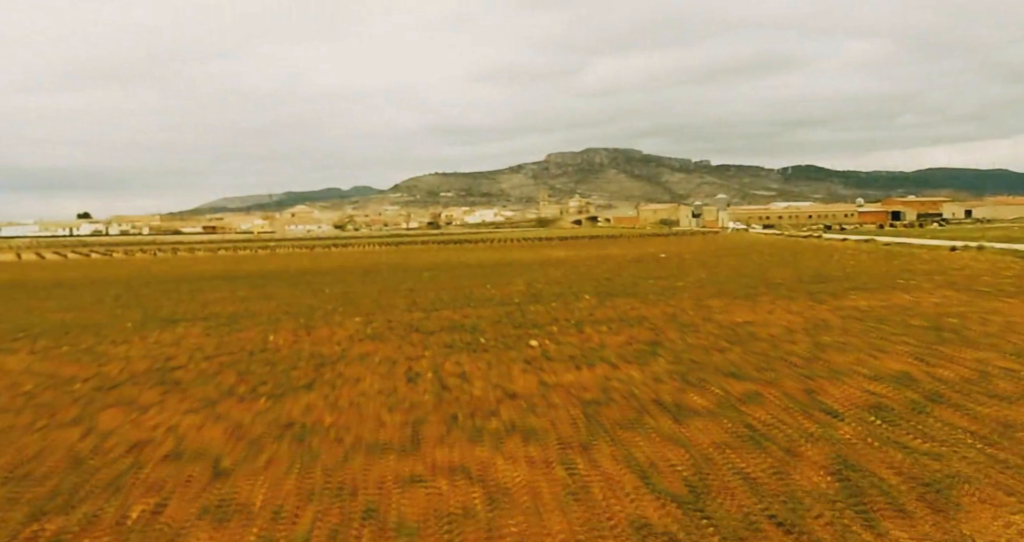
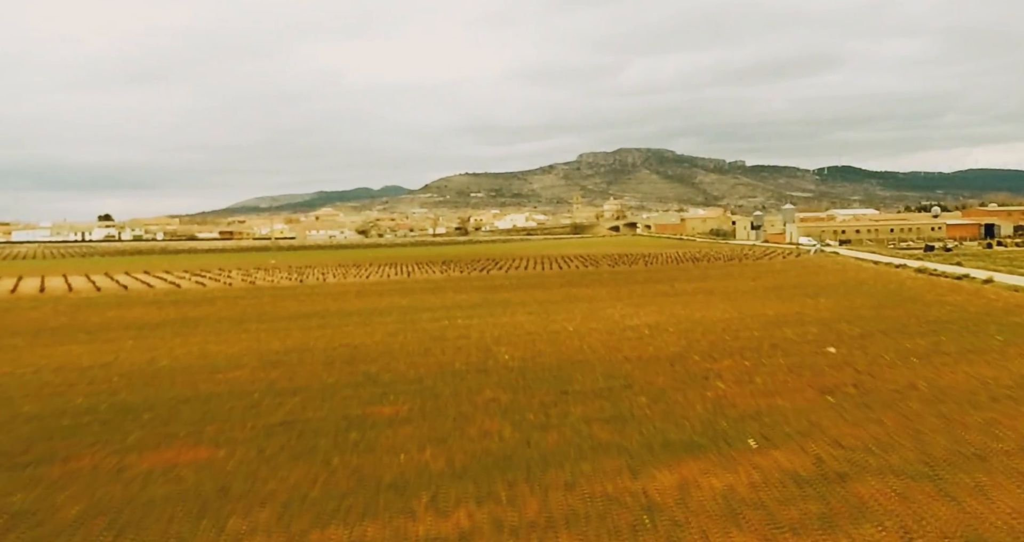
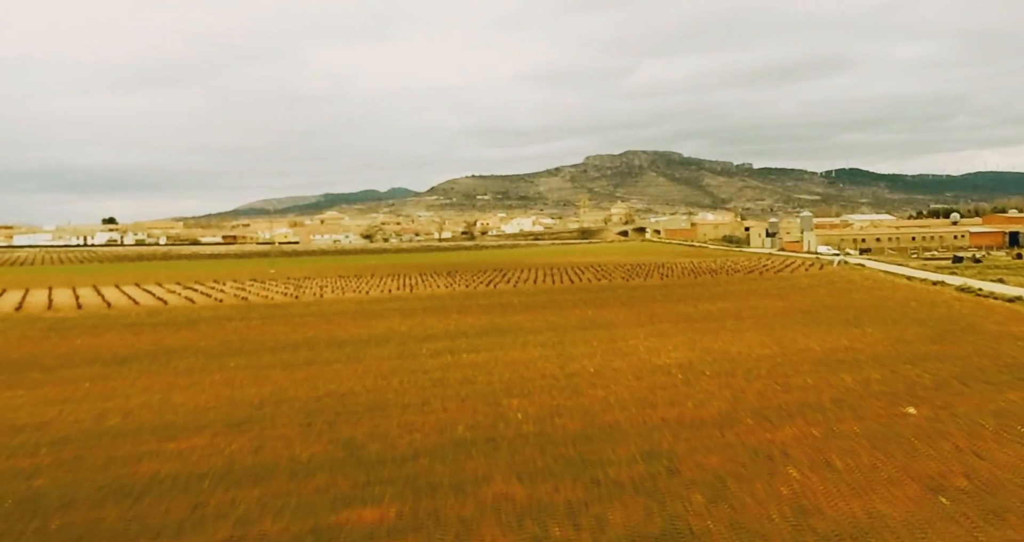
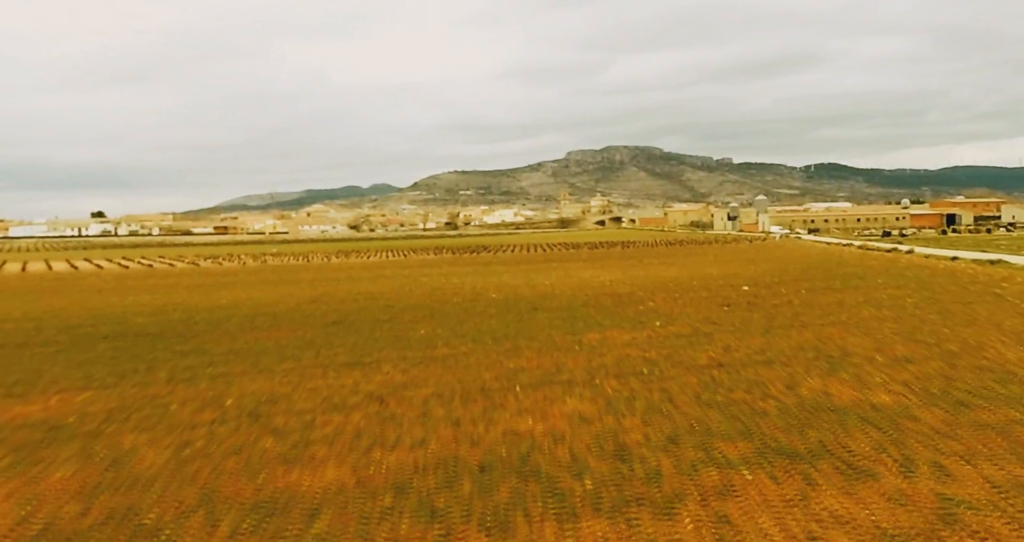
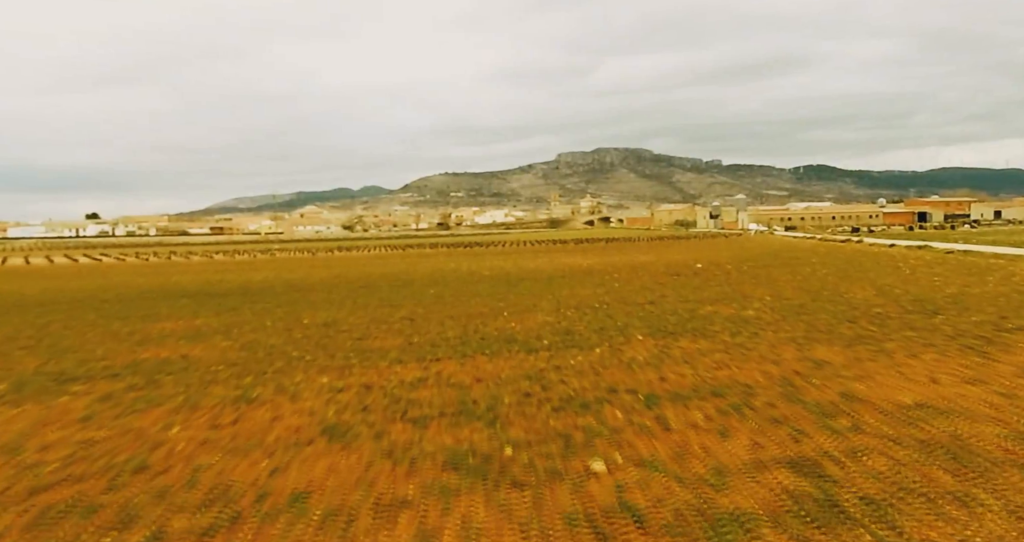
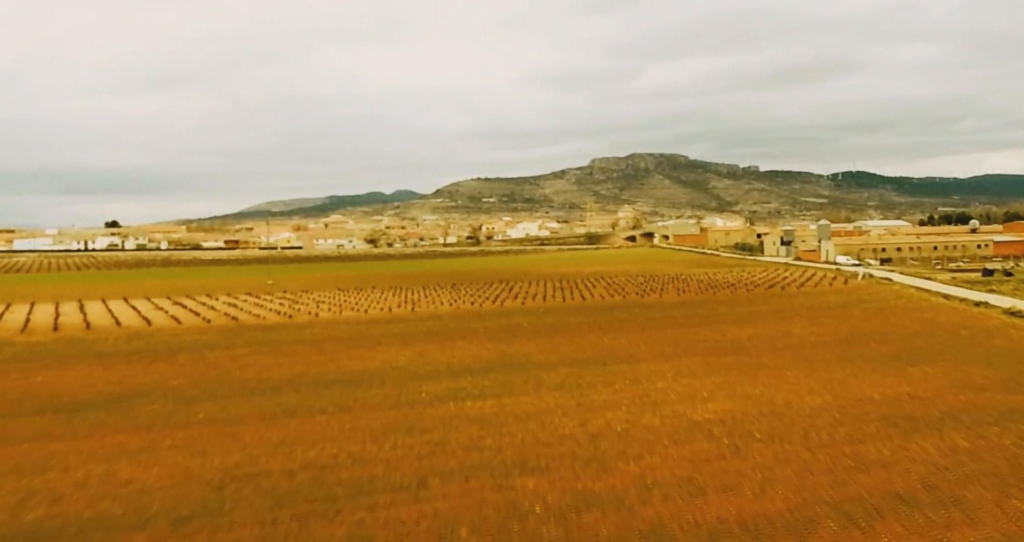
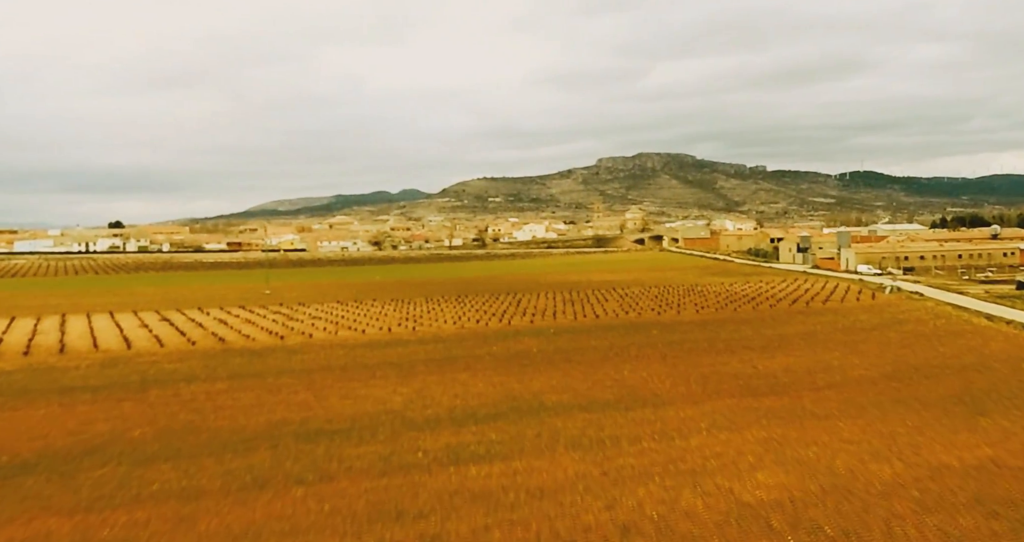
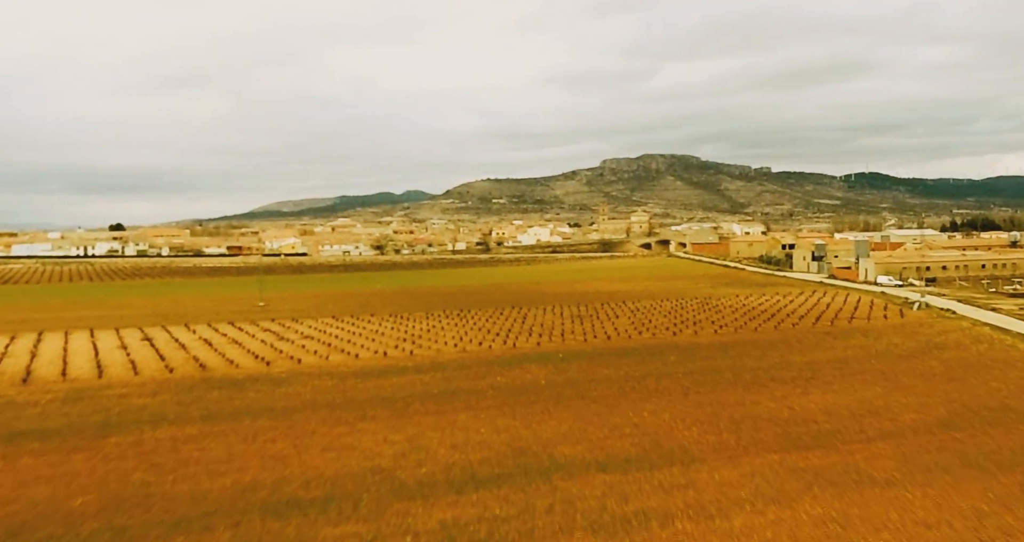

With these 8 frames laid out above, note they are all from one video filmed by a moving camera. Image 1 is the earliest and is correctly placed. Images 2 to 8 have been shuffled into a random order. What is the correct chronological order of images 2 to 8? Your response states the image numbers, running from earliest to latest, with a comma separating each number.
5, 4, 2, 3, 6, 7, 8
